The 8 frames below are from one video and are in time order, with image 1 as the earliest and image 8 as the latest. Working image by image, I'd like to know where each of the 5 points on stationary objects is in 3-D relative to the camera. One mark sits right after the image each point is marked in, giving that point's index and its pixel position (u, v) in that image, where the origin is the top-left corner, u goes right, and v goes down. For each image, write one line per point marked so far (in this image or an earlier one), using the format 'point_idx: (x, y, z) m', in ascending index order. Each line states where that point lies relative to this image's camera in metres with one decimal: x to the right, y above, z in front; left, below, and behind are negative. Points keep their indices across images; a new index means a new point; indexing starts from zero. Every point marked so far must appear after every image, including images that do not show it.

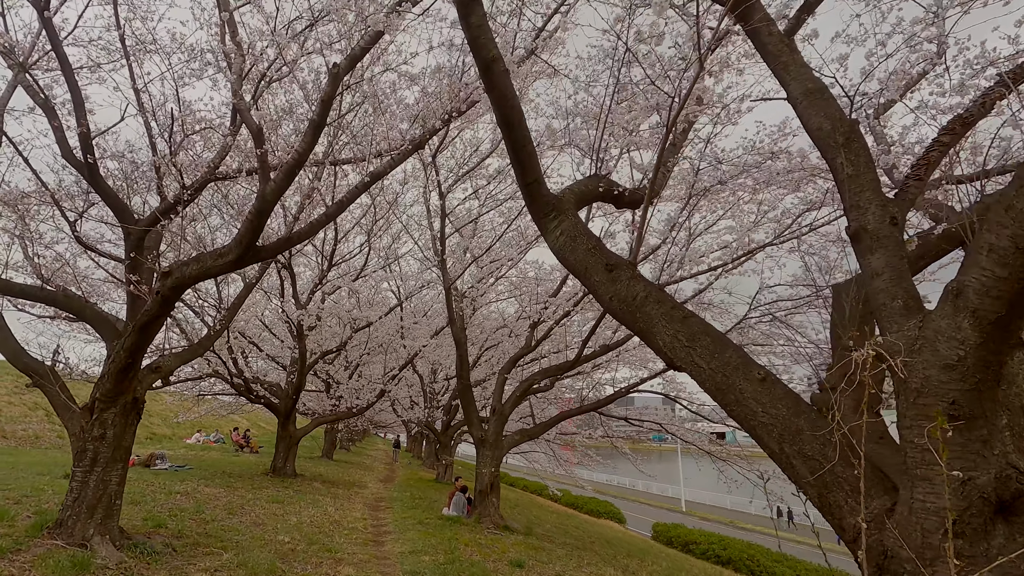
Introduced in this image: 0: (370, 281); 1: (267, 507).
0: (-4.2, +0.2, +15.8) m
1: (-3.9, -3.5, +8.4) m
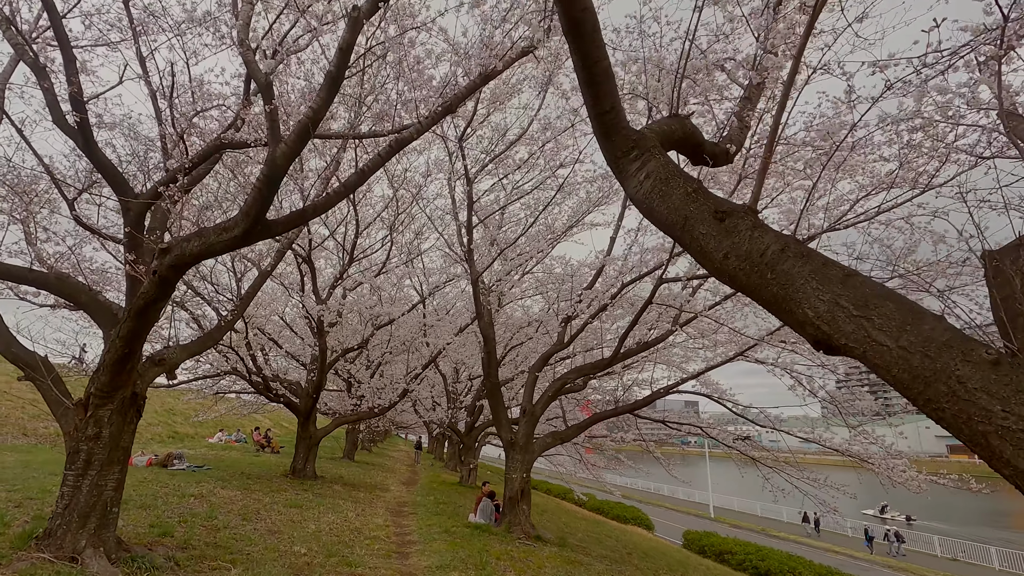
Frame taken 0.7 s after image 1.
0: (-3.4, +0.3, +15.3) m
1: (-3.4, -3.3, +7.9) m
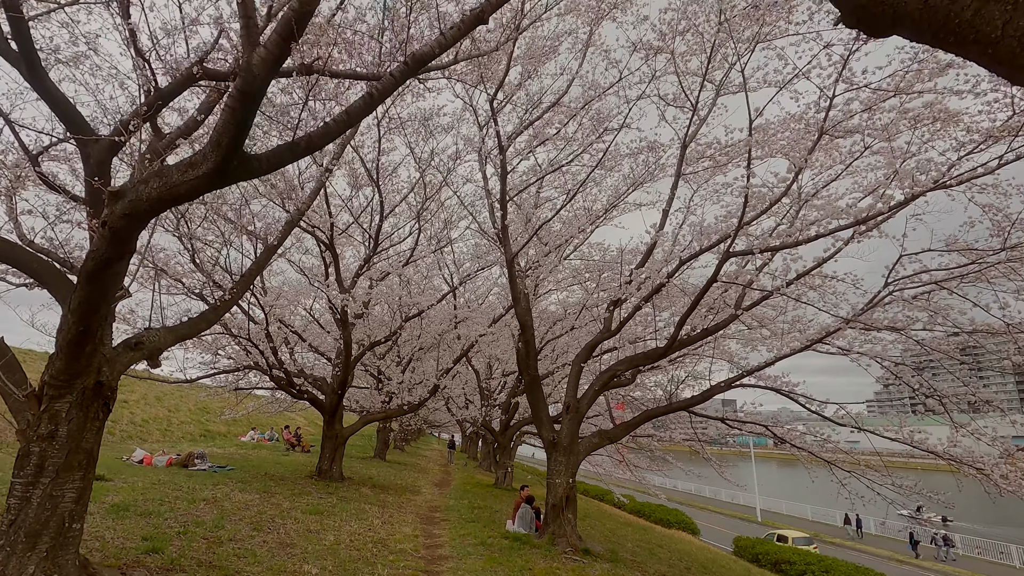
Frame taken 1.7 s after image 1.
0: (-2.4, +0.6, +14.4) m
1: (-2.8, -3.1, +7.1) m
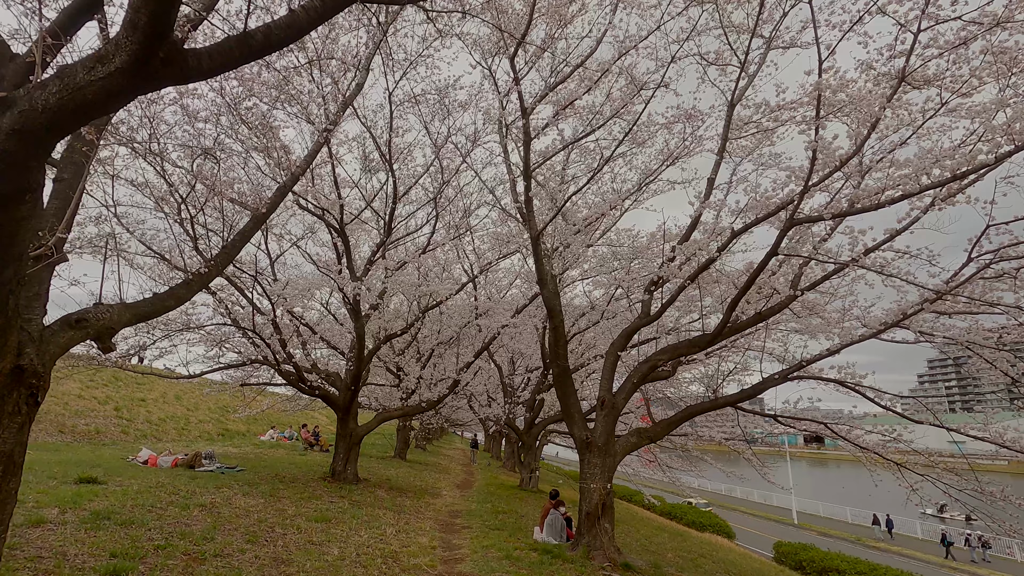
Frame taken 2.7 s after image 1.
0: (-1.8, +0.8, +13.6) m
1: (-2.5, -2.9, +6.3) m
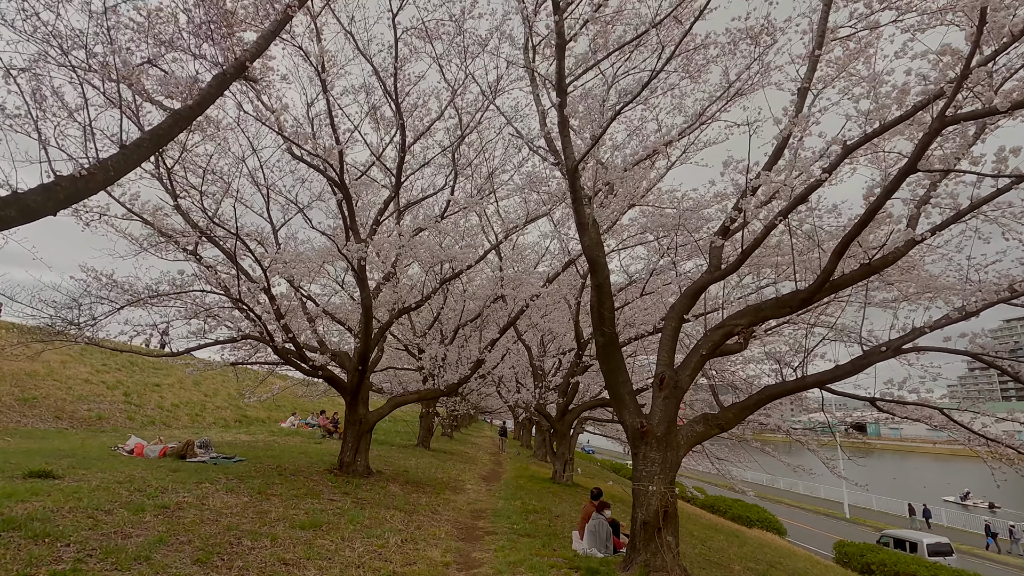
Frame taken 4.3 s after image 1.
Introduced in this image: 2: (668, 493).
0: (-1.2, +1.5, +12.1) m
1: (-2.1, -2.3, +4.9) m
2: (+1.6, -2.0, +5.4) m
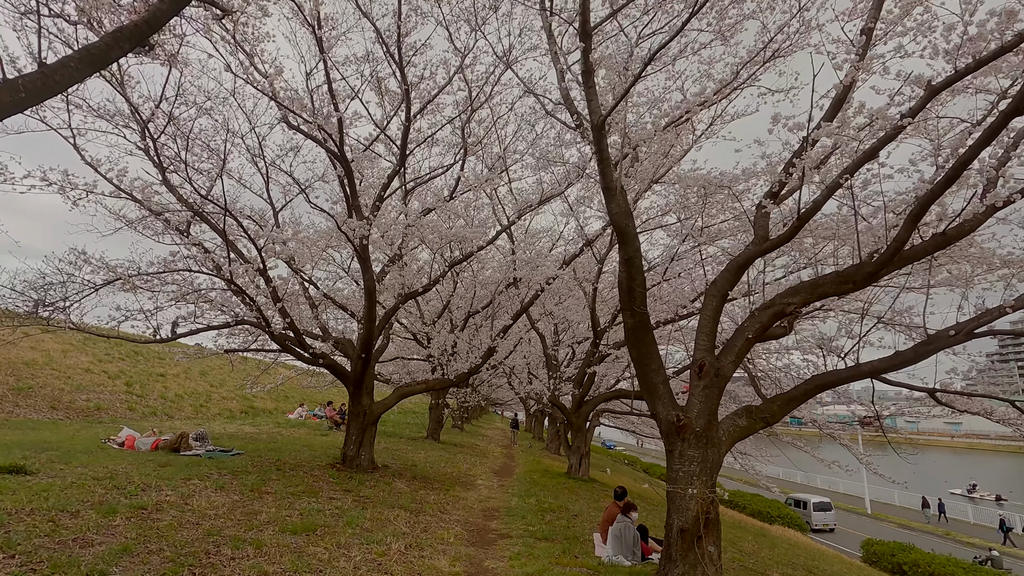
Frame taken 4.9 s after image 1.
0: (-0.9, +1.8, +11.4) m
1: (-2.0, -2.1, +4.3) m
2: (+1.7, -1.8, +4.7) m
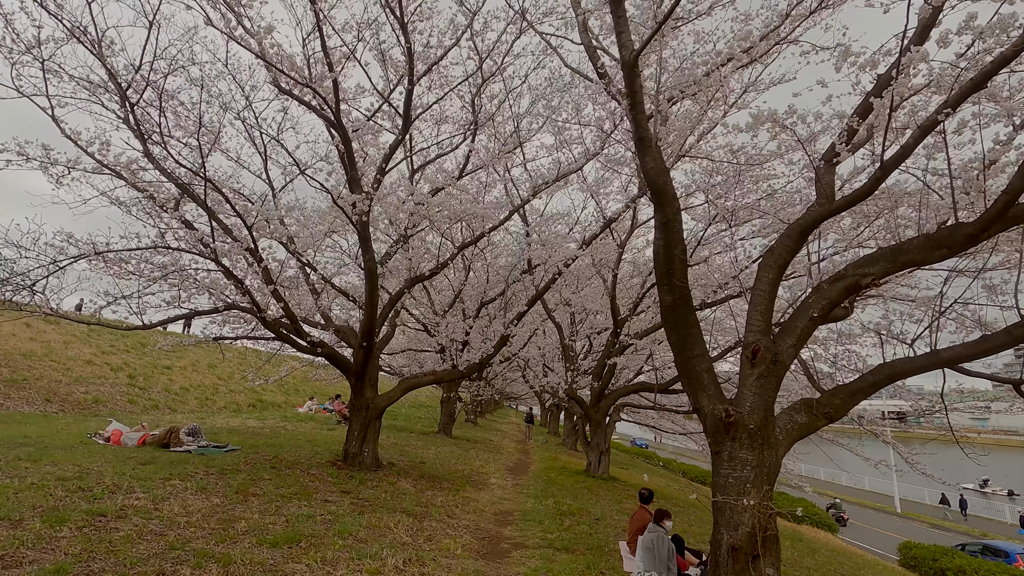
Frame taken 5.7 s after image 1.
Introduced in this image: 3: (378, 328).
0: (-0.6, +2.1, +10.7) m
1: (-1.9, -1.9, +3.6) m
2: (+1.8, -1.6, +3.9) m
3: (-2.0, -0.6, +8.2) m
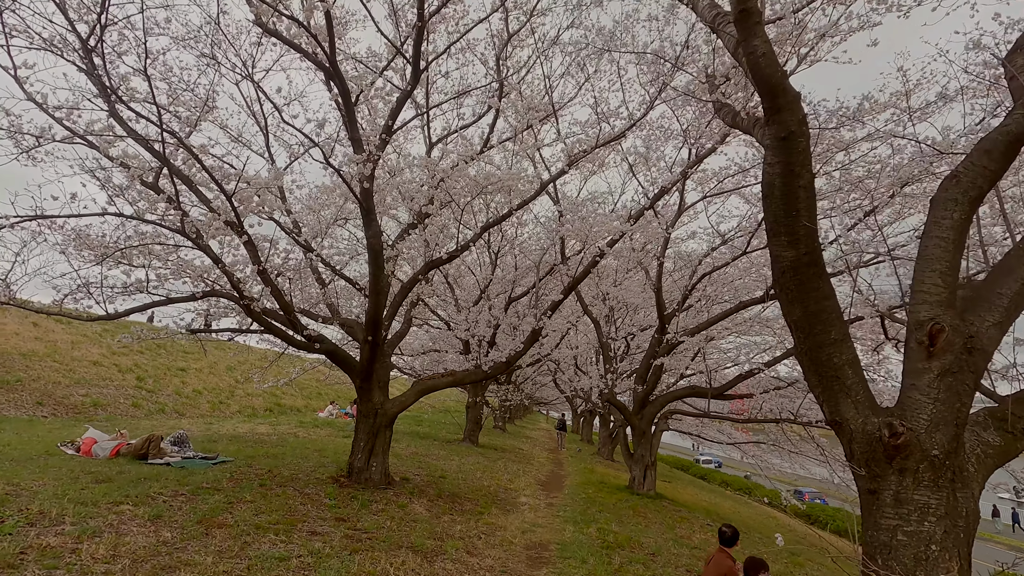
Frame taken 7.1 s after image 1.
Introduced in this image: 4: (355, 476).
0: (-0.1, +2.3, +9.3) m
1: (-1.7, -1.7, +2.3) m
2: (+2.0, -1.3, +2.4) m
3: (-1.6, -0.4, +7.0) m
4: (-2.1, -2.6, +7.4) m
